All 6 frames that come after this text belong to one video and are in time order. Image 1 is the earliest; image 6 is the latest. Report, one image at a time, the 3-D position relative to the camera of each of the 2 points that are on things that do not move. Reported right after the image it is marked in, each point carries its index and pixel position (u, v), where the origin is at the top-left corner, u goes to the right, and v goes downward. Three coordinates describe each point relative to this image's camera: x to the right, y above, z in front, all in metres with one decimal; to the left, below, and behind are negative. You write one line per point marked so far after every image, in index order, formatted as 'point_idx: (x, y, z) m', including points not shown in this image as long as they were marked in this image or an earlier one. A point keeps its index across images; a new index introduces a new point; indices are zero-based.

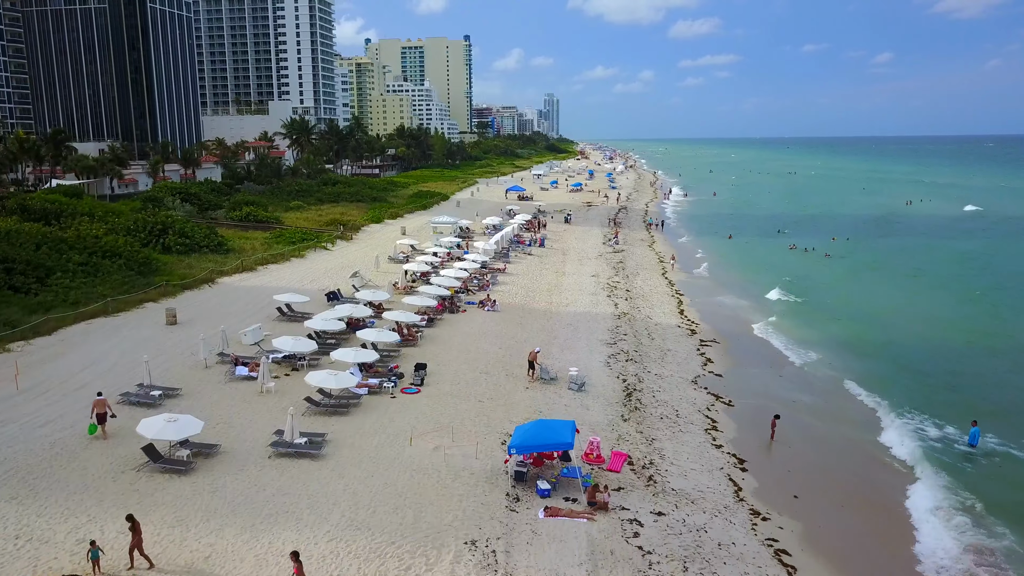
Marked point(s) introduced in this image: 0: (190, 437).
0: (-6.4, -3.0, +15.7) m
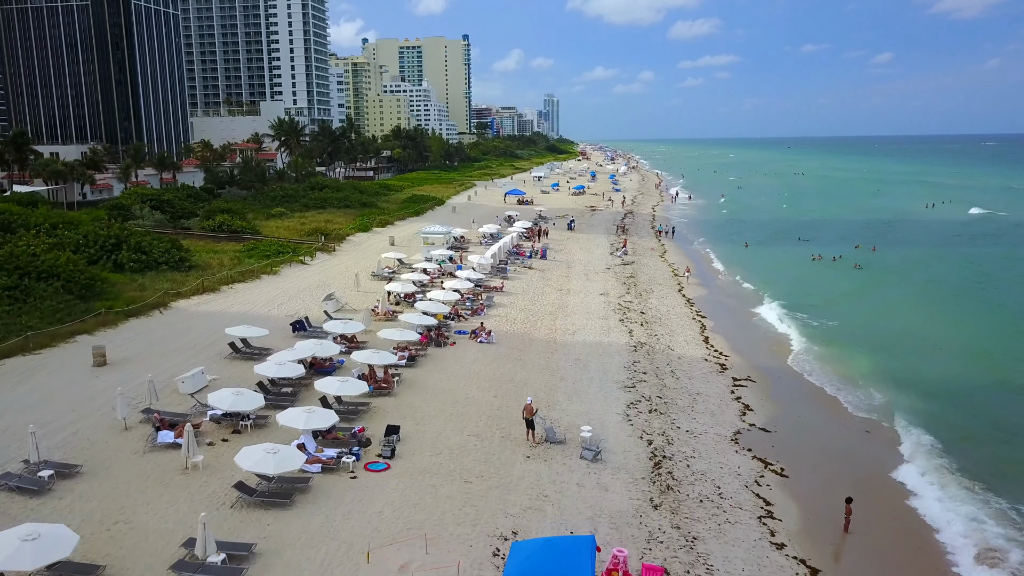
0: (-6.5, -3.9, +11.3) m
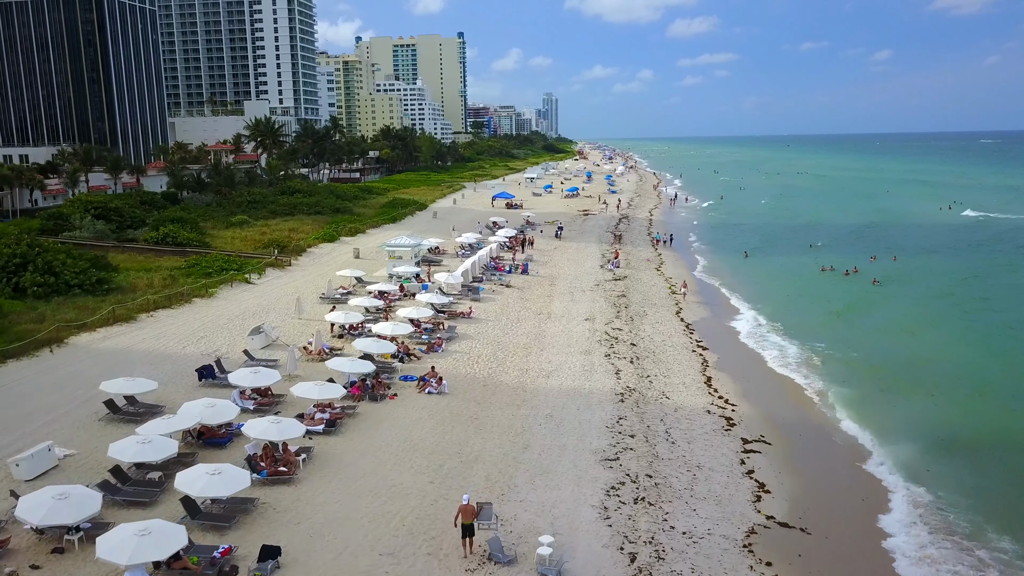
0: (-7.6, -4.9, +6.5) m
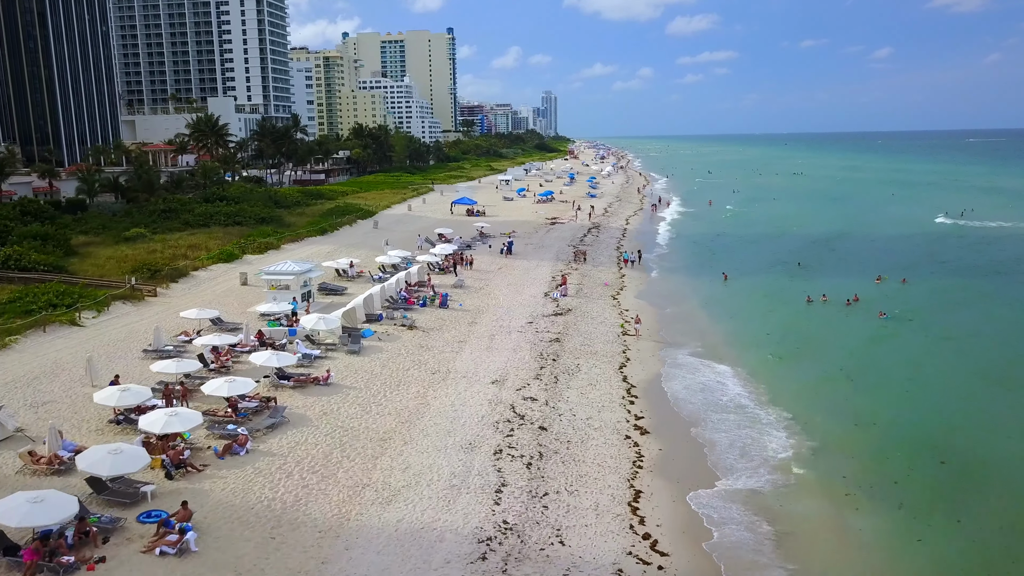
0: (-11.0, -6.4, -1.1) m
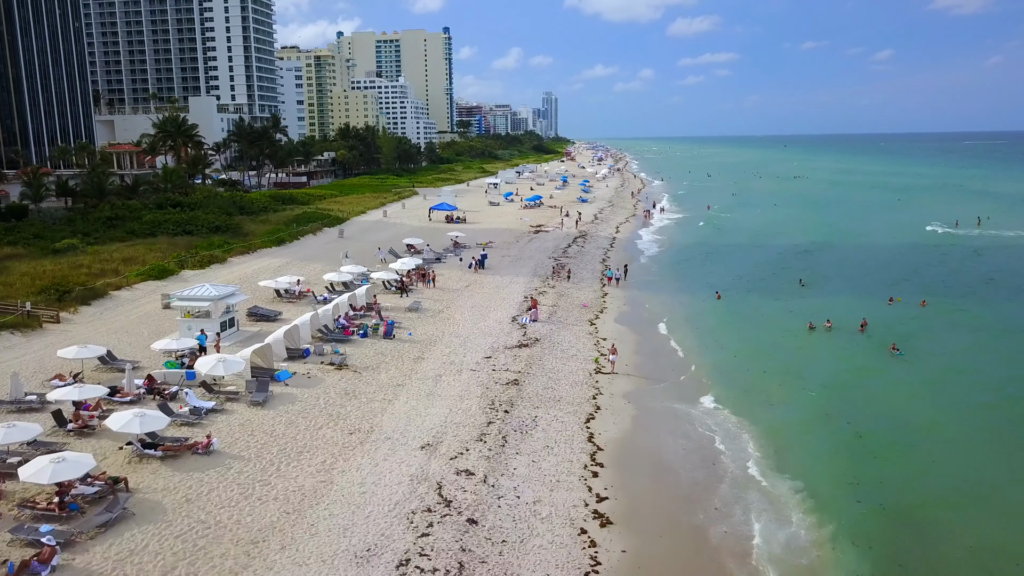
0: (-12.5, -7.3, -5.5) m
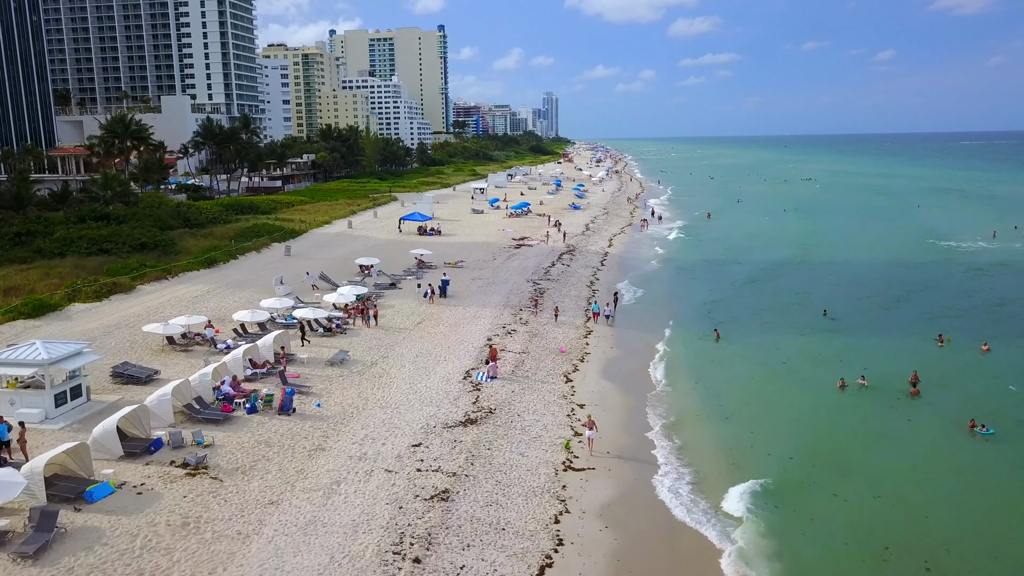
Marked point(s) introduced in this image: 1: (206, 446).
0: (-14.0, -8.7, -12.3) m
1: (-6.7, -3.5, +17.2) m
